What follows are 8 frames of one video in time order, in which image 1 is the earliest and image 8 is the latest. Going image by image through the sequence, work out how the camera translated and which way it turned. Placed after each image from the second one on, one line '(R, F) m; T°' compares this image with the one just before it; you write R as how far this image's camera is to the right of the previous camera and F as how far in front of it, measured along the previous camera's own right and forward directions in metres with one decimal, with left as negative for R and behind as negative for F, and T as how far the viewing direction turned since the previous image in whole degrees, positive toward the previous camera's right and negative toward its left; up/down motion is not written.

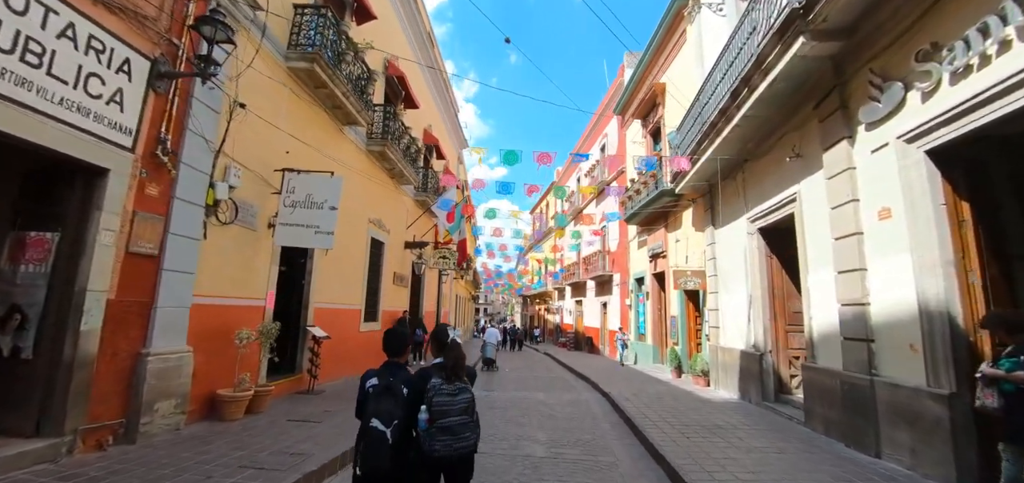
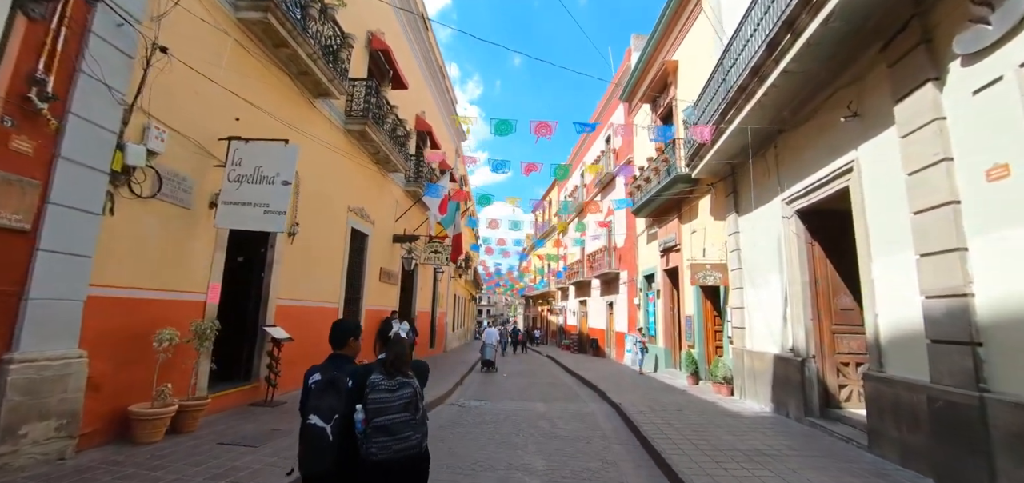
(+0.2, +1.3) m; 0°
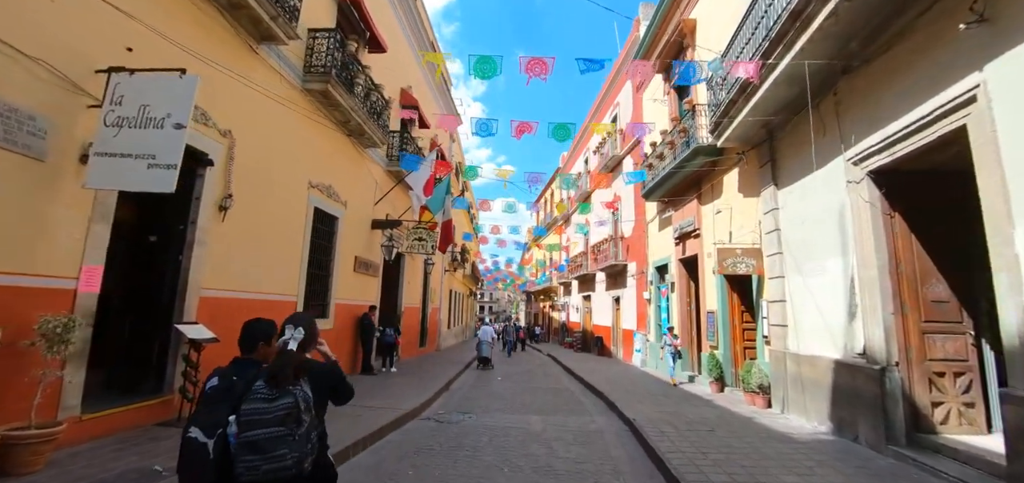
(+0.2, +1.6) m; 0°
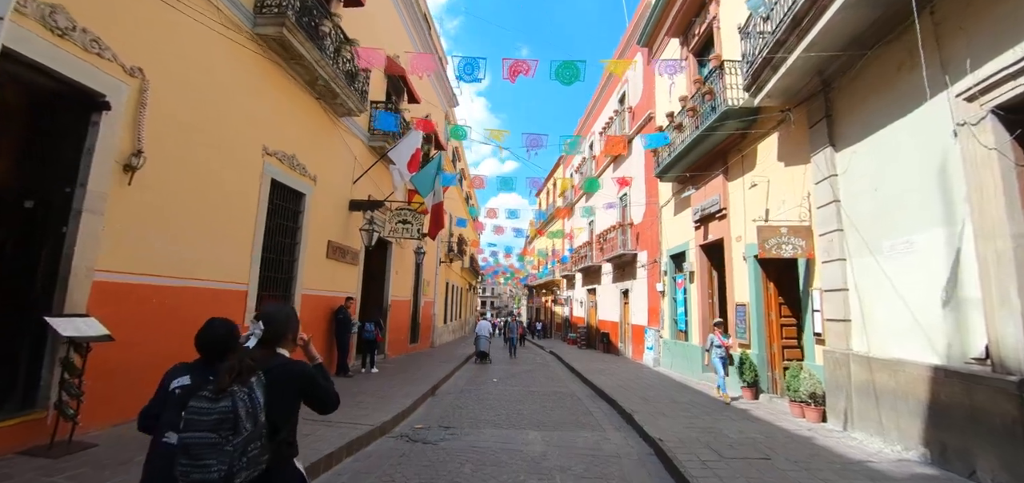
(+0.1, +1.4) m; 0°
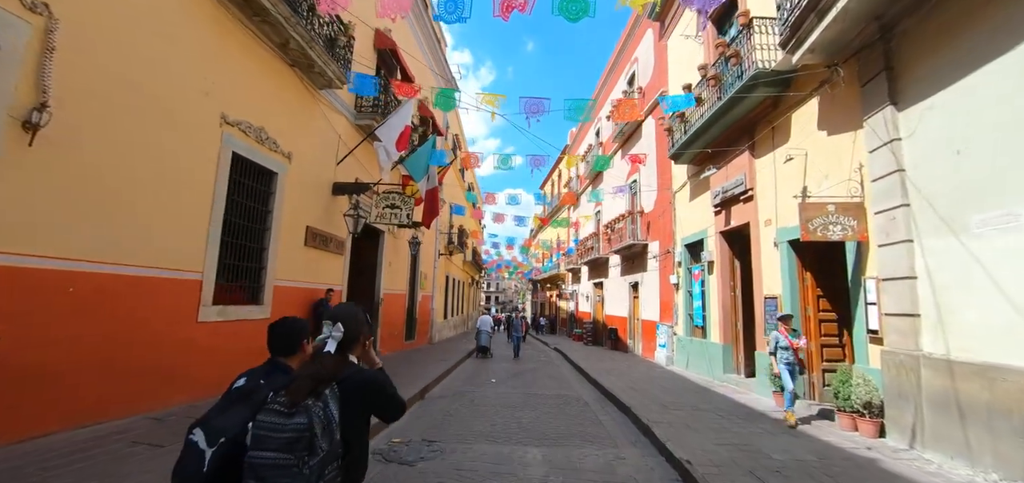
(+0.1, +1.0) m; -1°
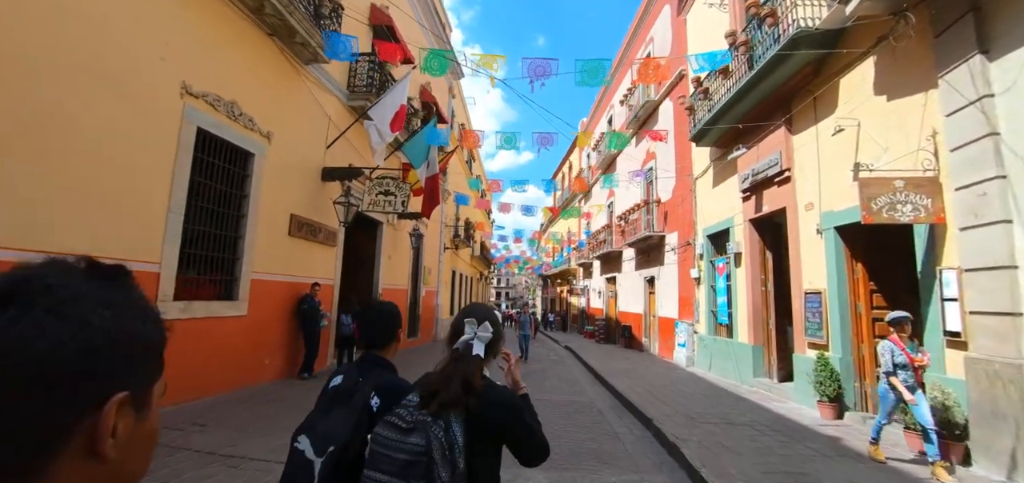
(+0.1, +0.8) m; -1°
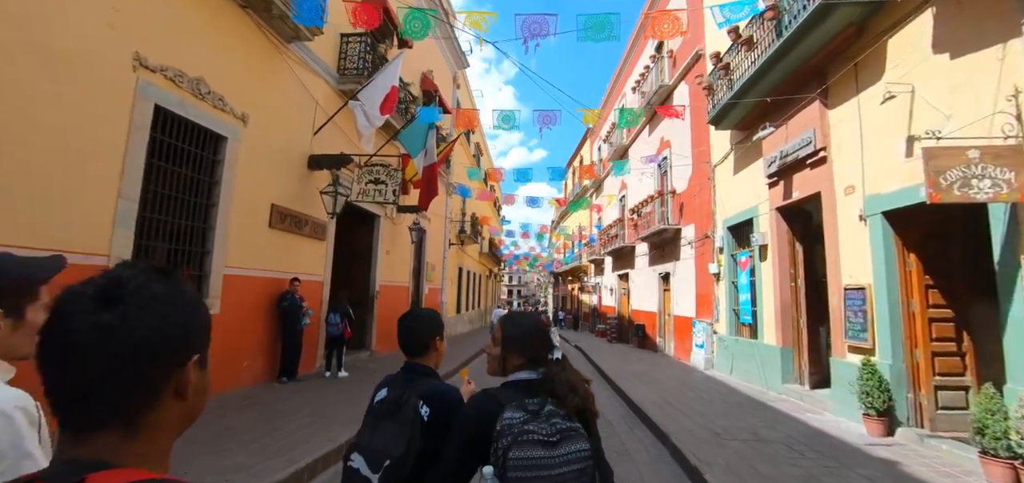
(+0.2, +0.7) m; -2°
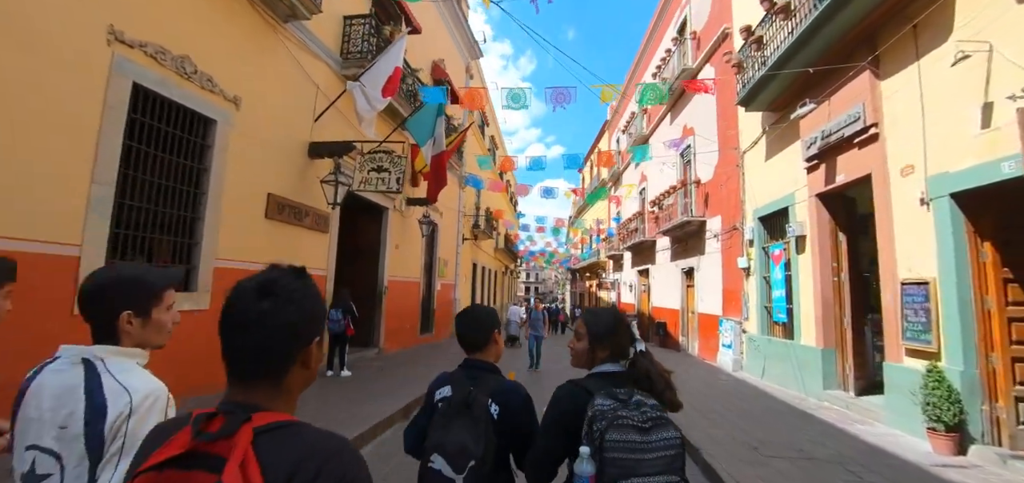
(+0.1, +0.6) m; -2°
